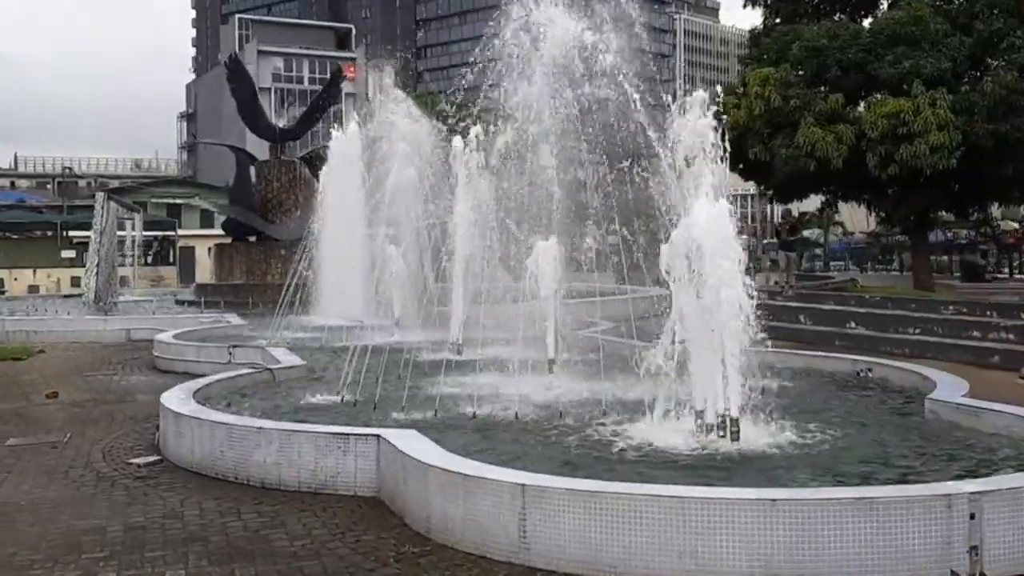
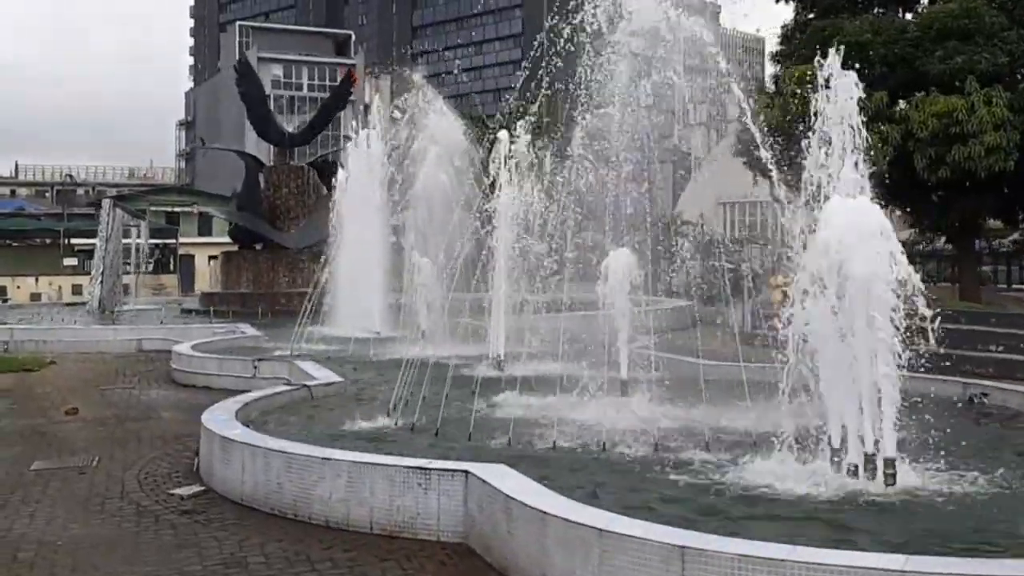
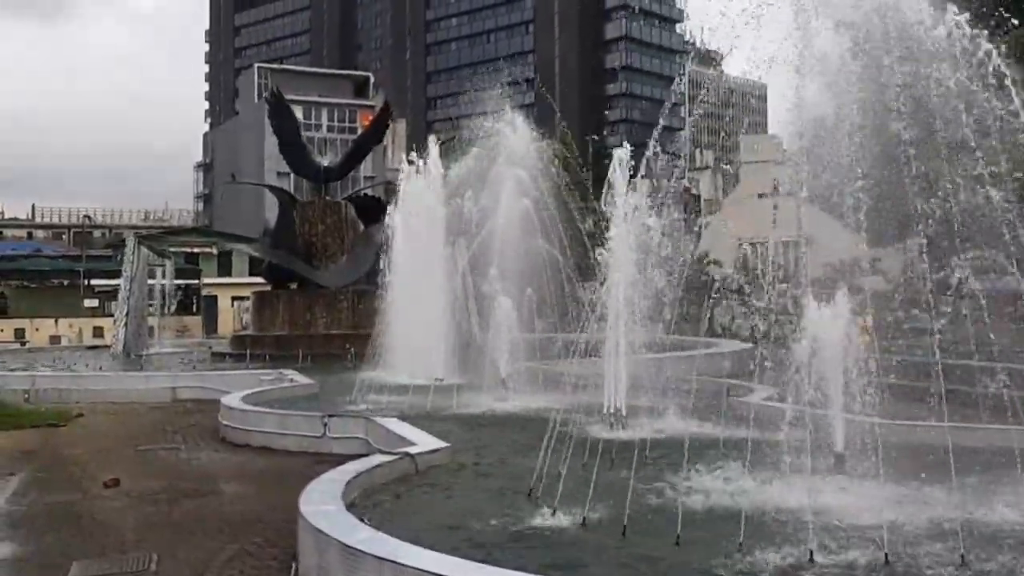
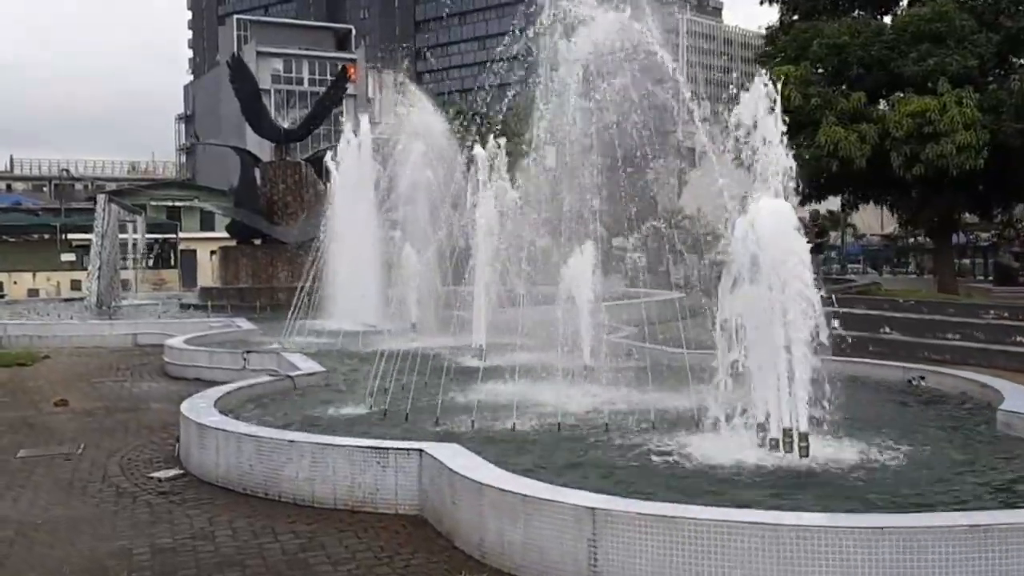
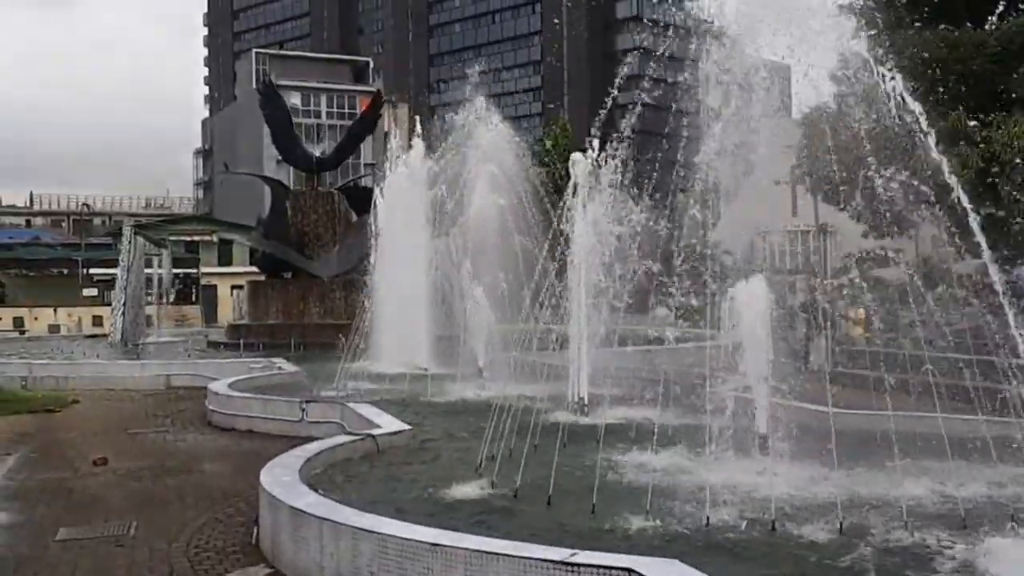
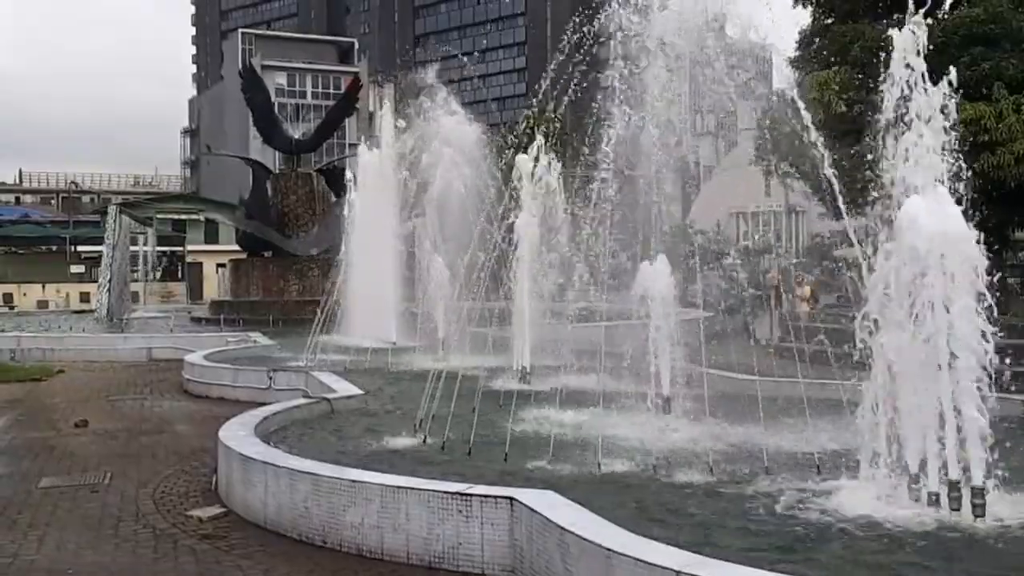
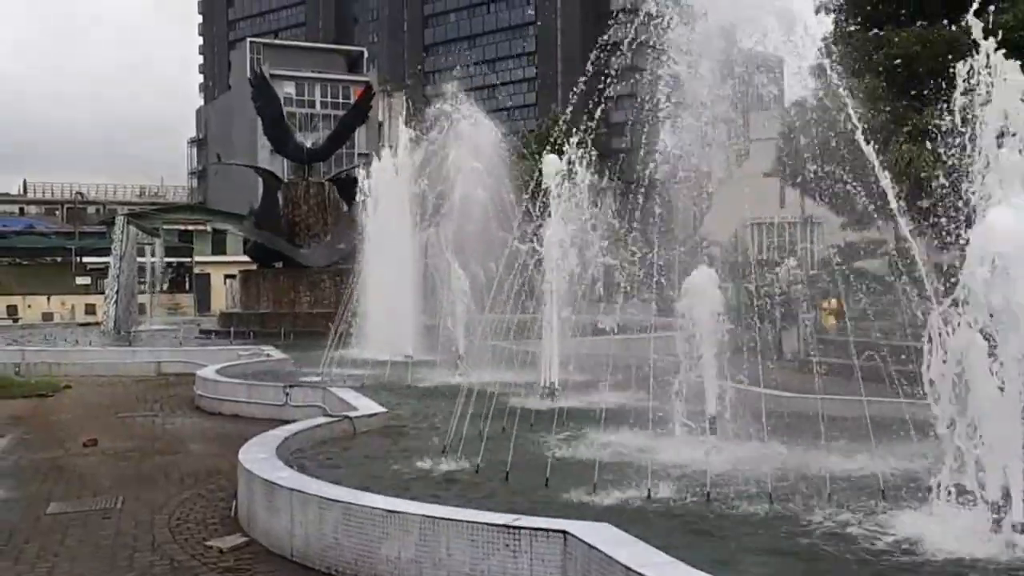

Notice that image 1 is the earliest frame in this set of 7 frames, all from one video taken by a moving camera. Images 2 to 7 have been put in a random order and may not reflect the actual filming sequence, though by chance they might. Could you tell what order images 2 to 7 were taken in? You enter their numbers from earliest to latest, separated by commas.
4, 2, 6, 7, 5, 3
